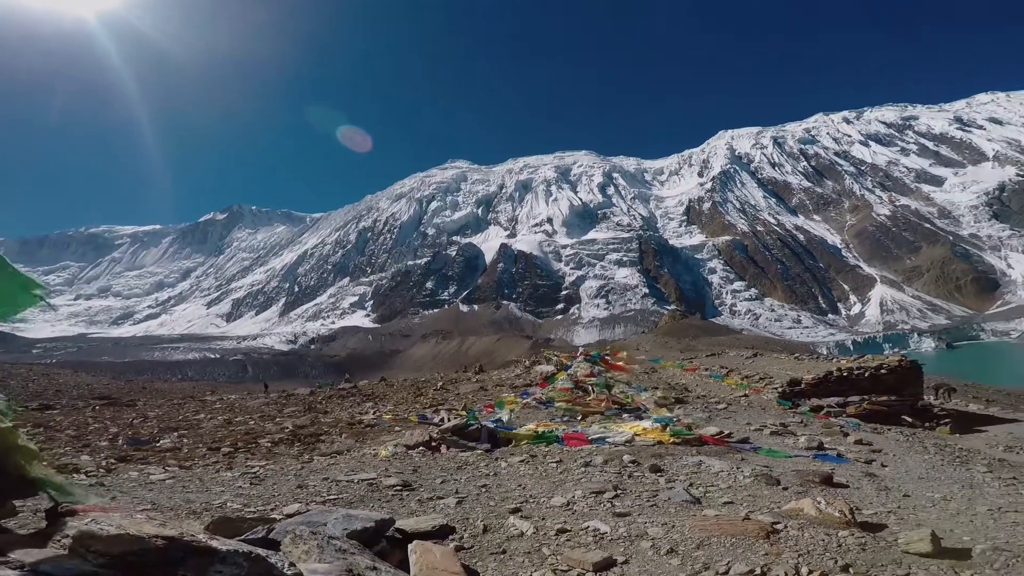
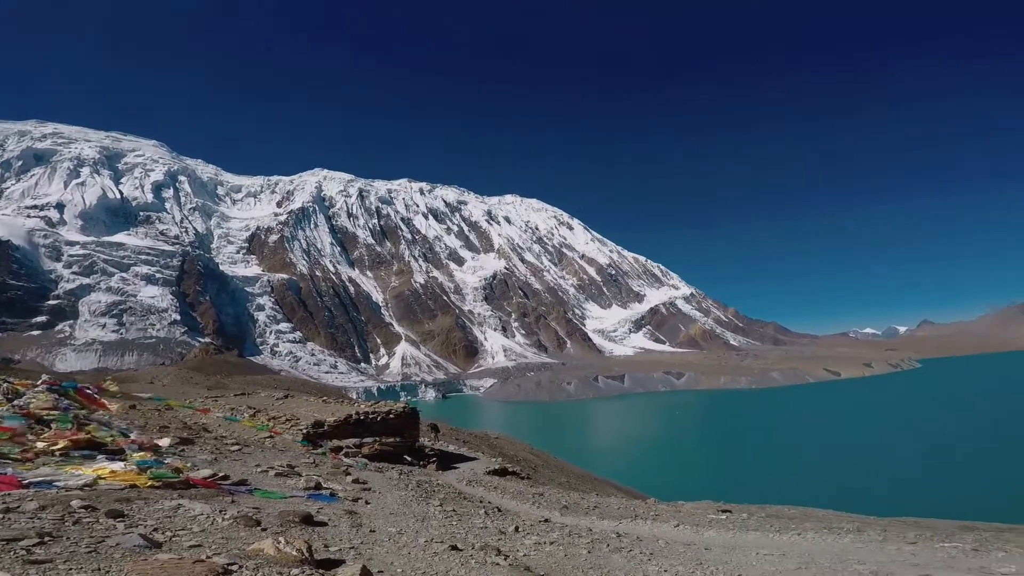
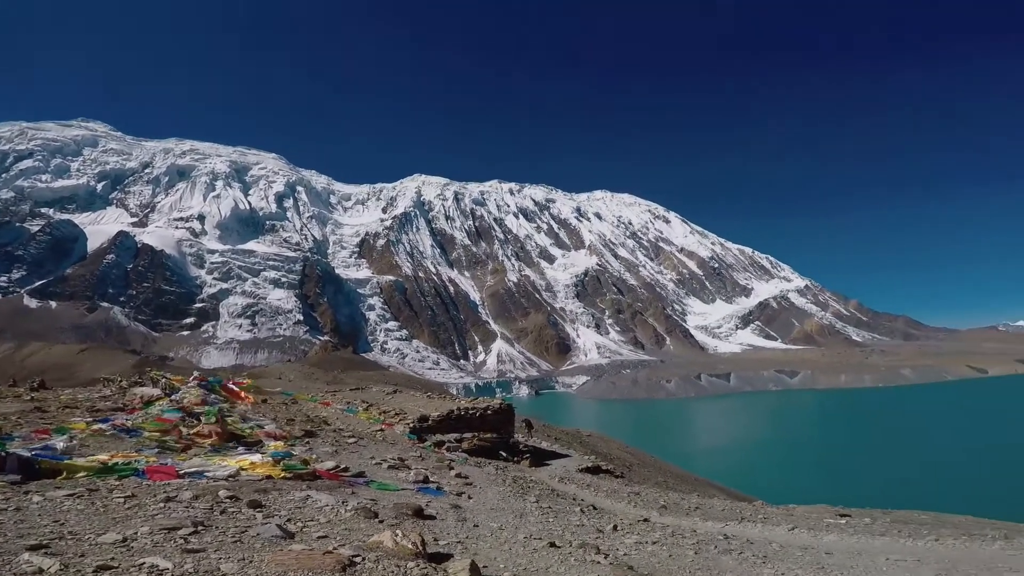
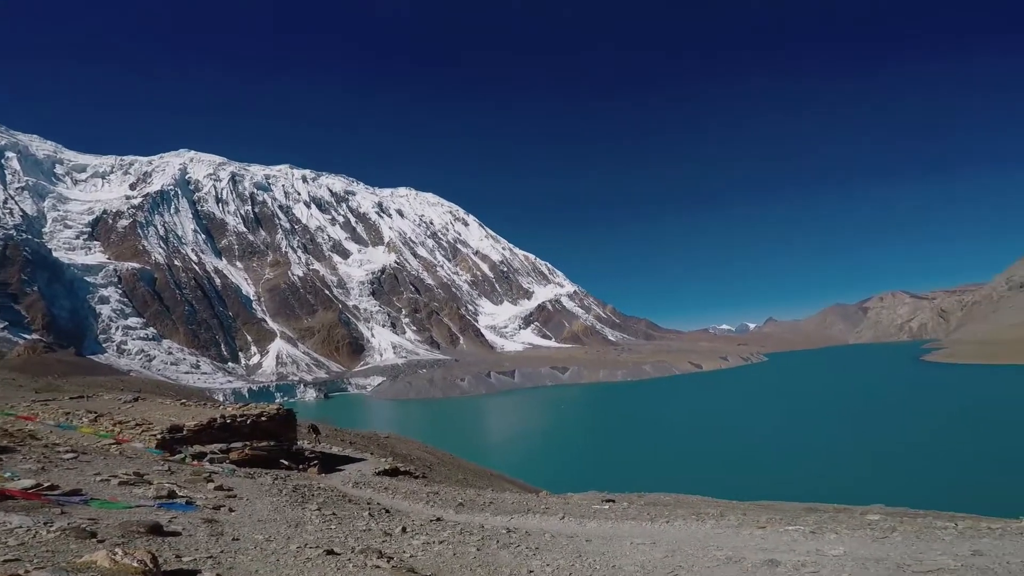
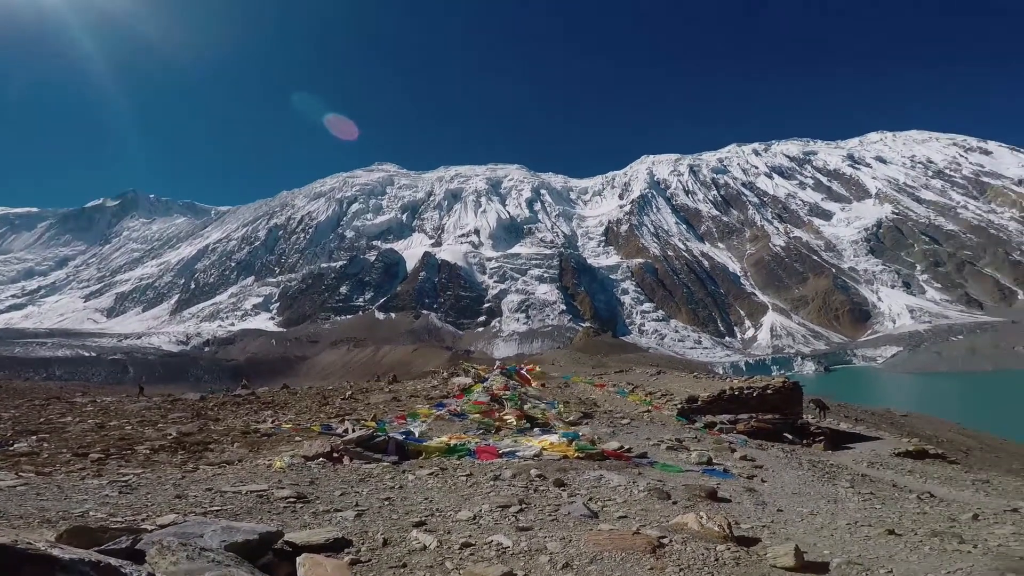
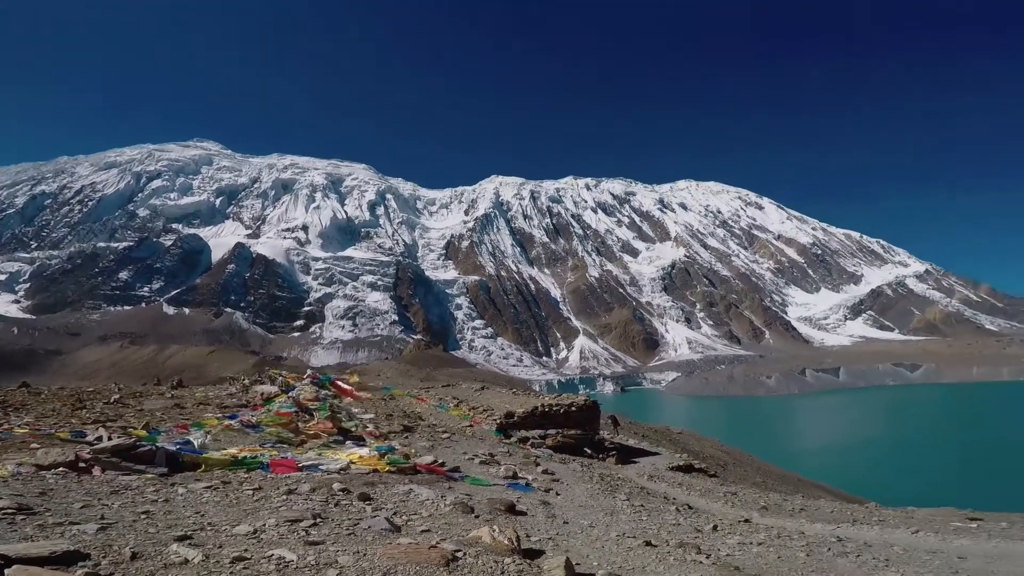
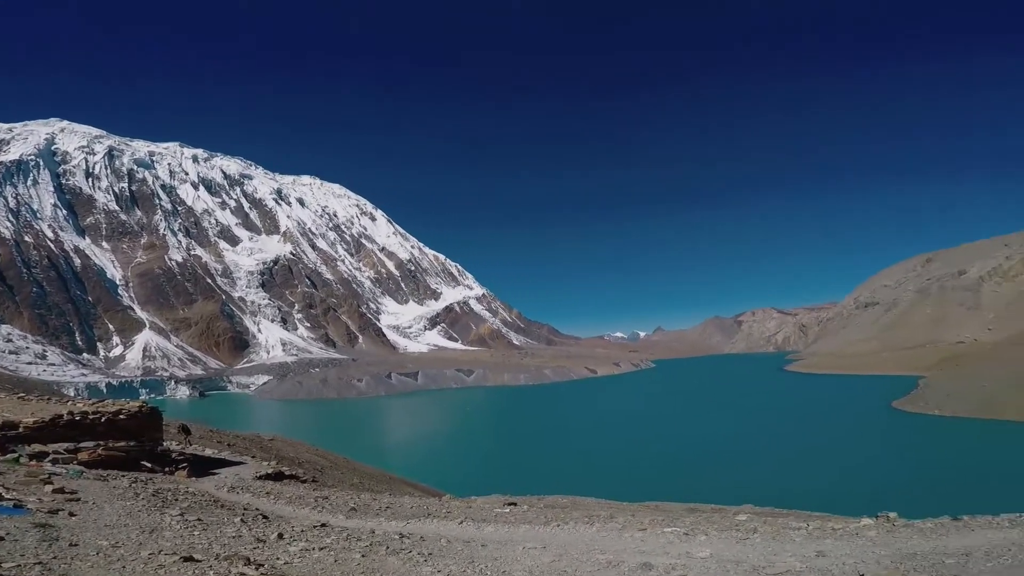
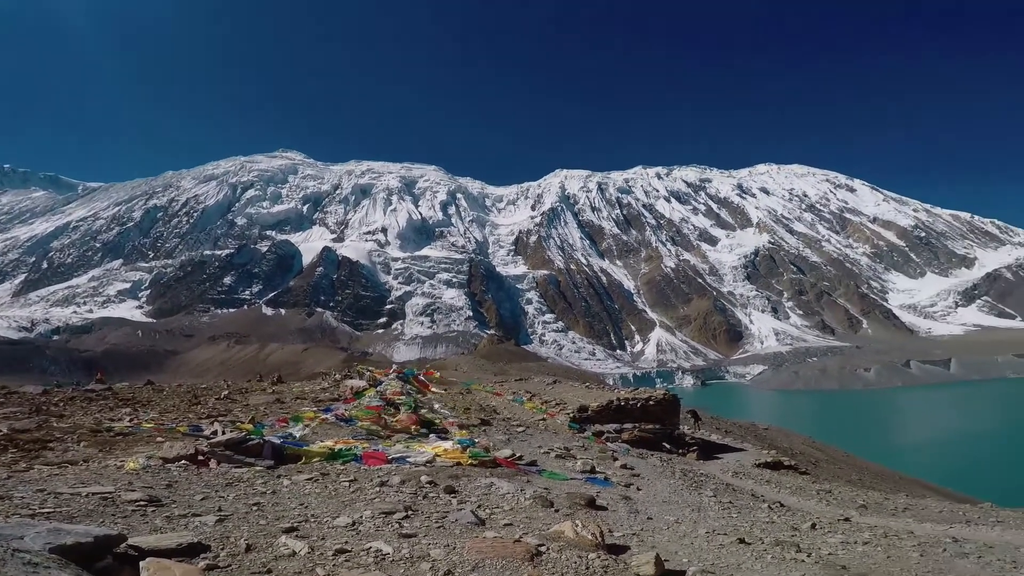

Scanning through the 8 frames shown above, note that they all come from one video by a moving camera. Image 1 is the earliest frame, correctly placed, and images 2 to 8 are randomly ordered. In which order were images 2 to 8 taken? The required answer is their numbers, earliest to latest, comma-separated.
5, 8, 6, 3, 2, 4, 7
